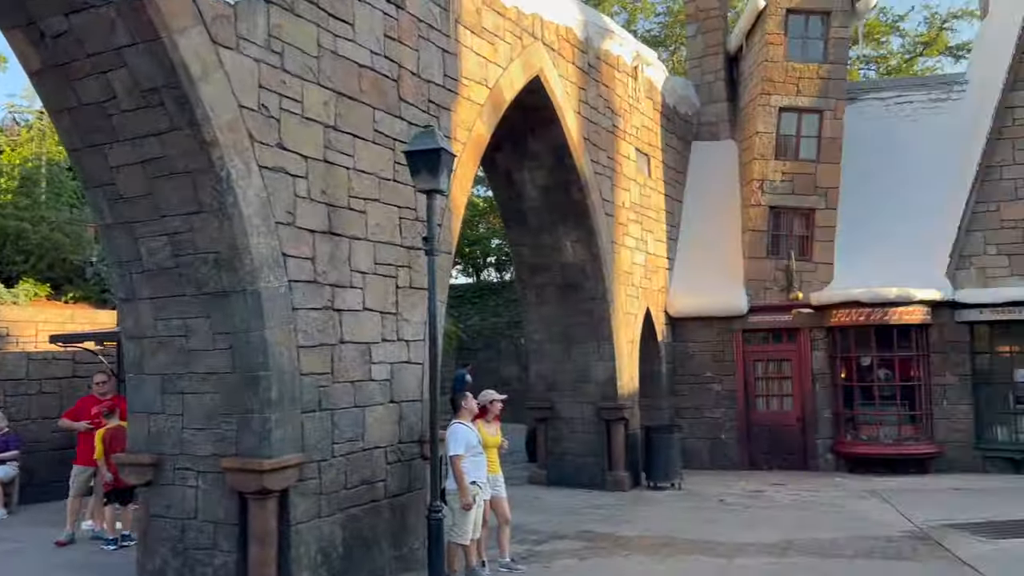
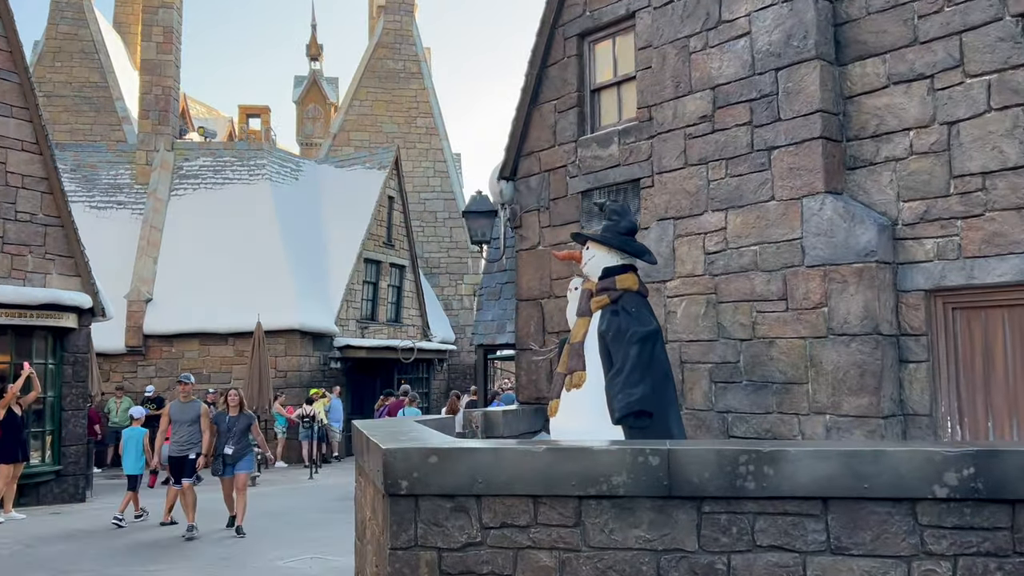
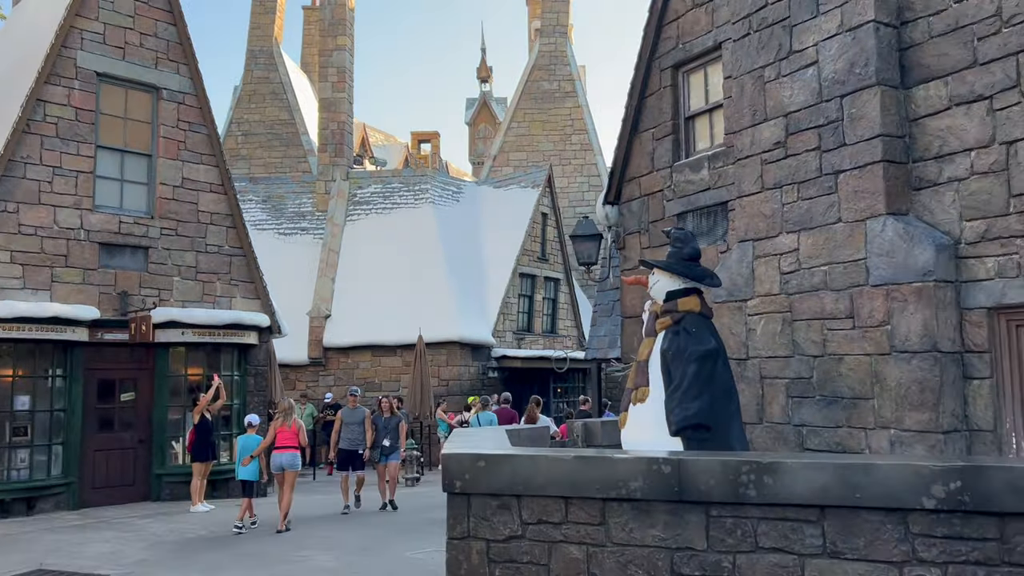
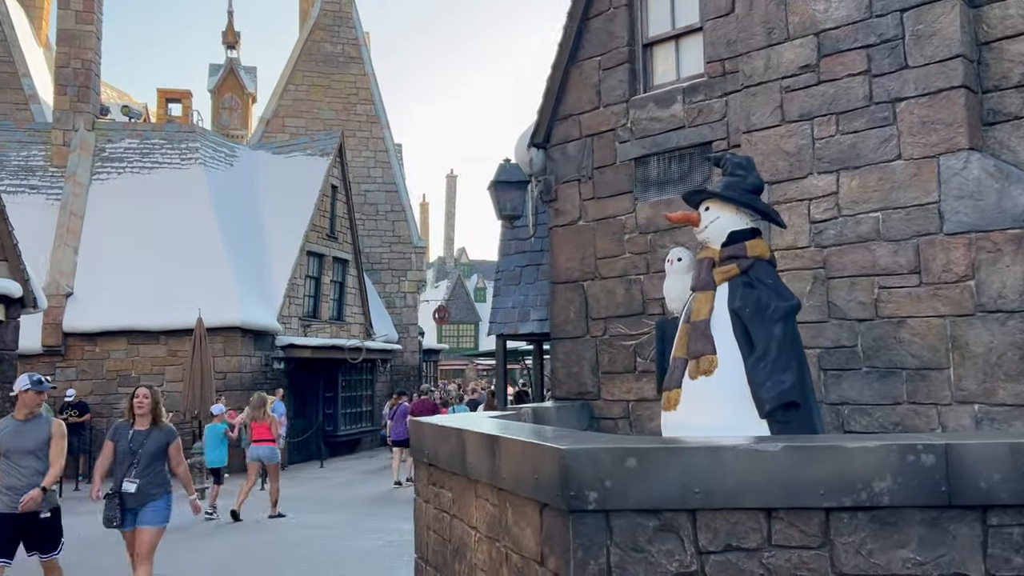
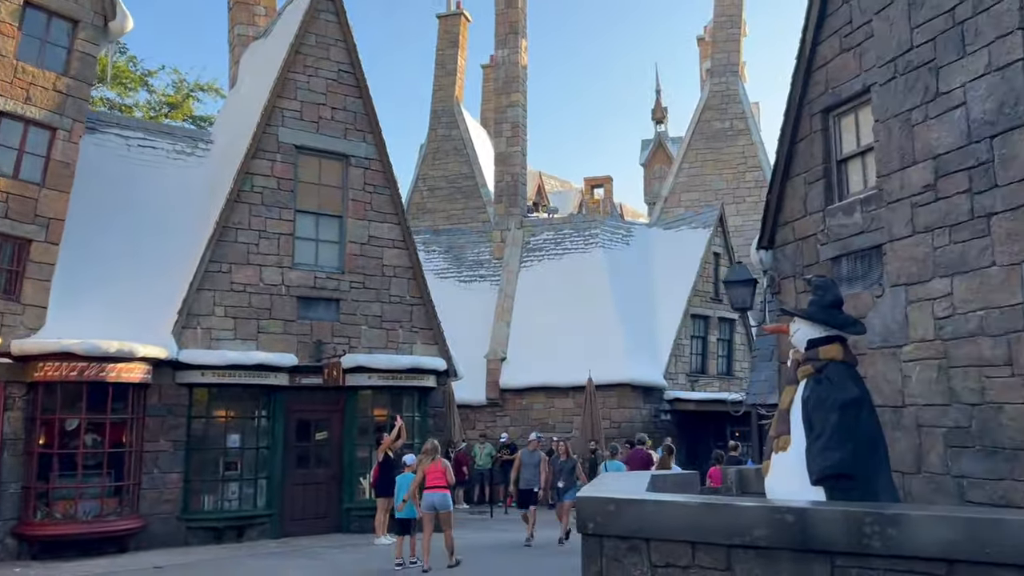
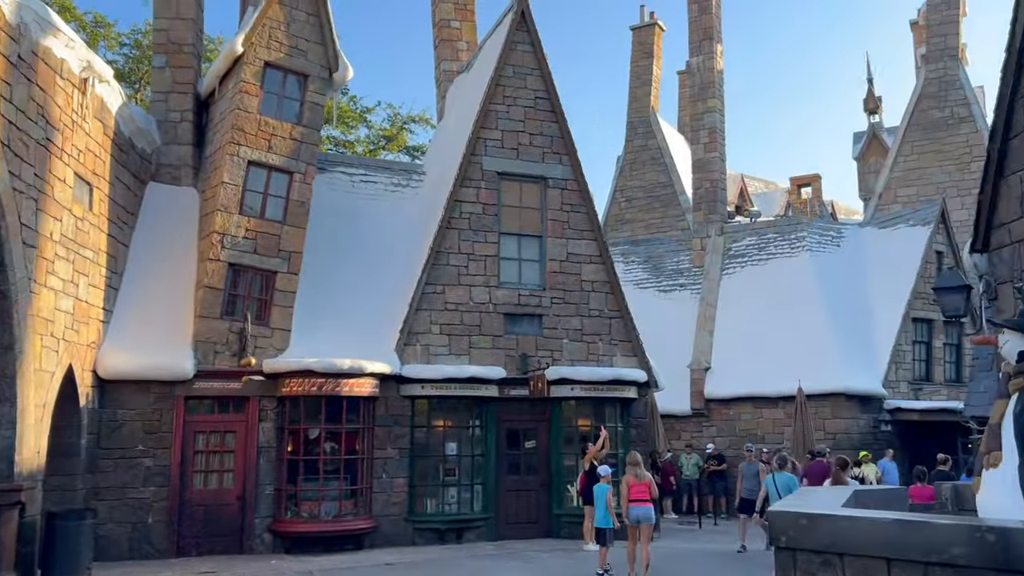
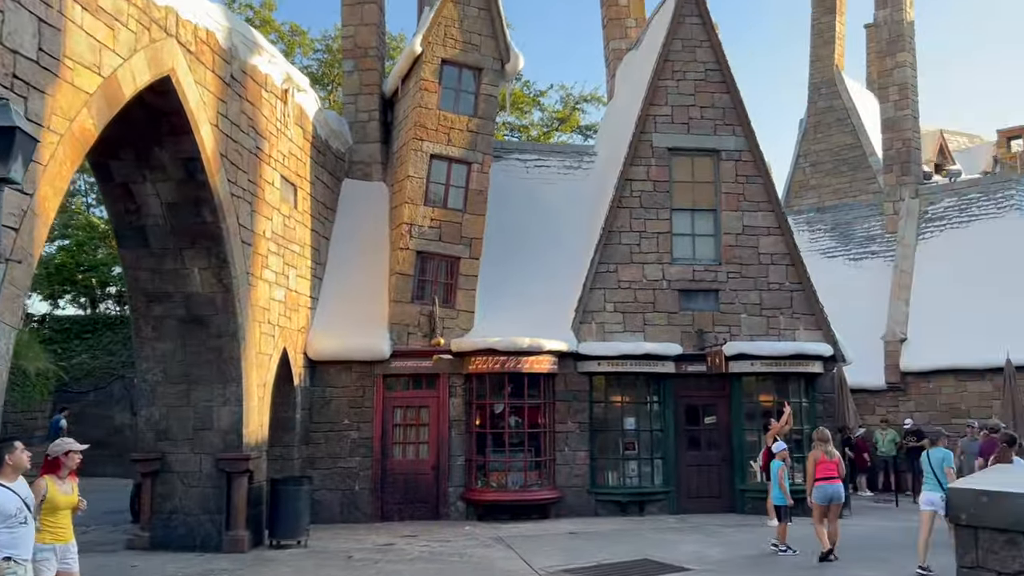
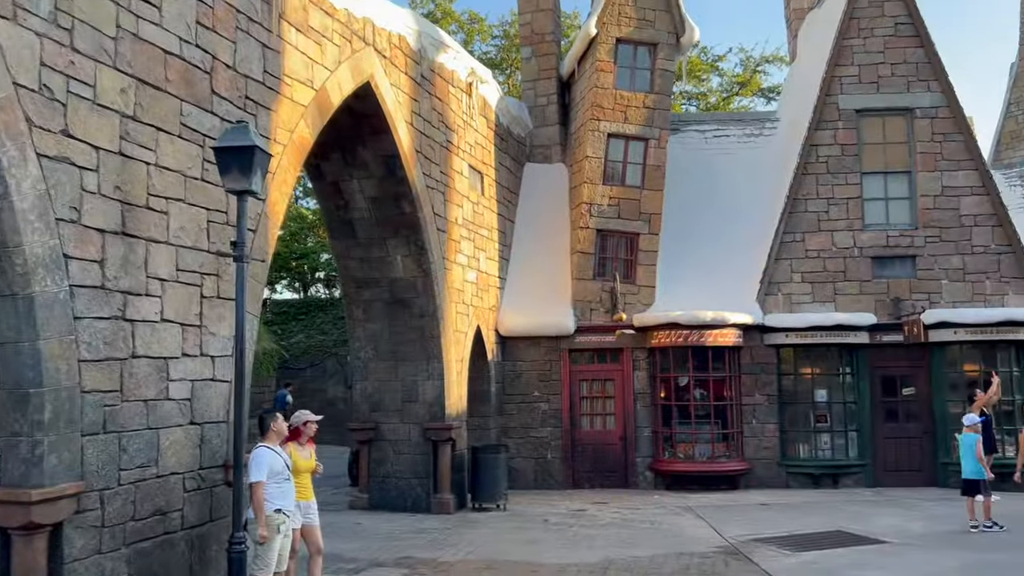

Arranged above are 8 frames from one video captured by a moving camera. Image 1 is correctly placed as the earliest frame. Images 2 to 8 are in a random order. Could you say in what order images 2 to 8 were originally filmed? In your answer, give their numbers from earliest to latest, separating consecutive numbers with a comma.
8, 7, 6, 5, 3, 2, 4
